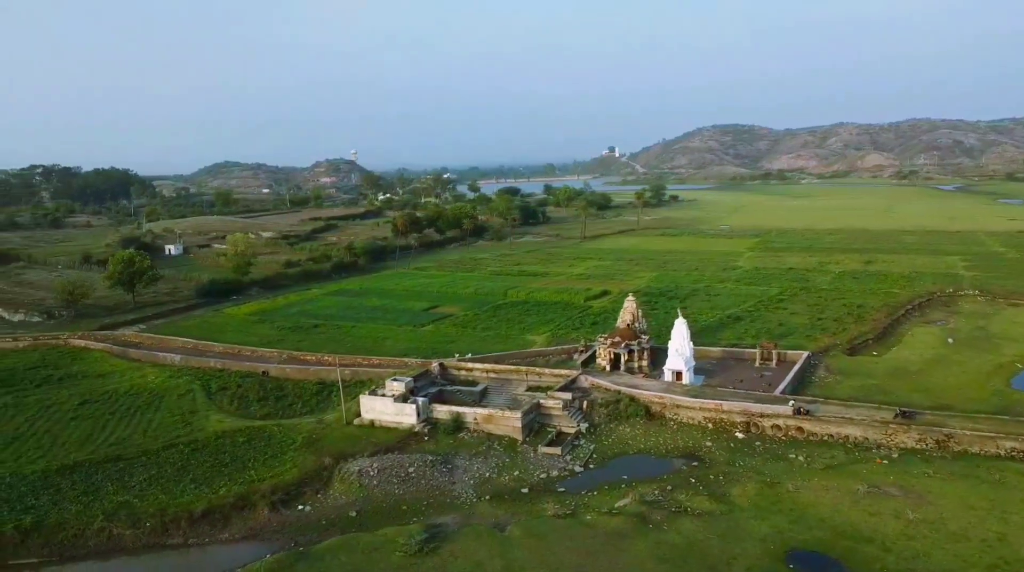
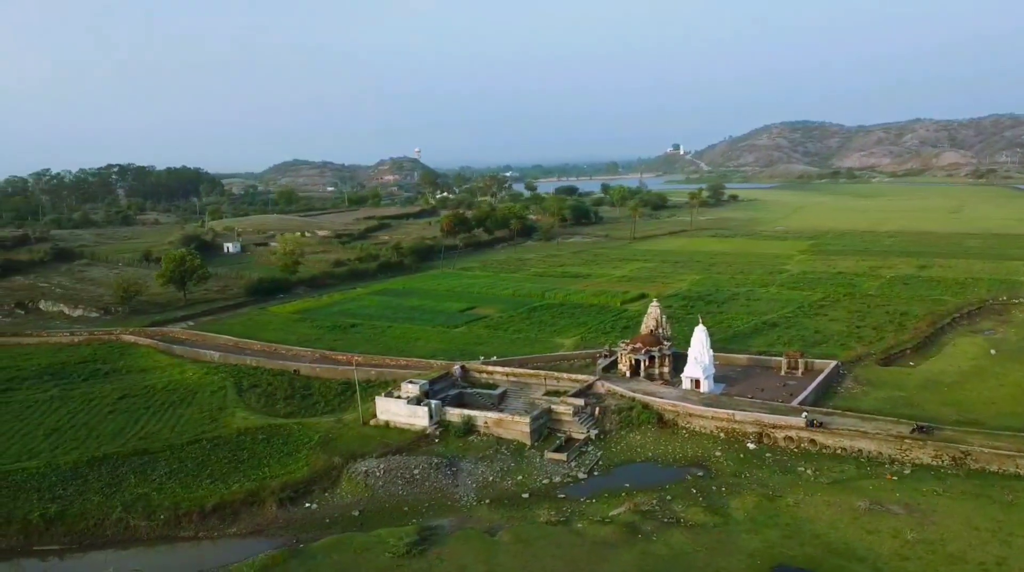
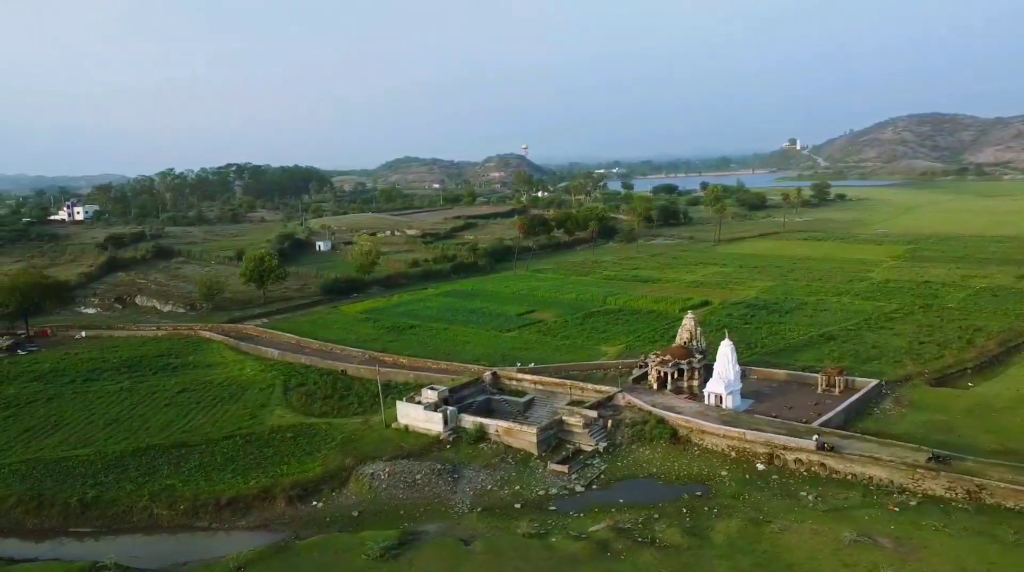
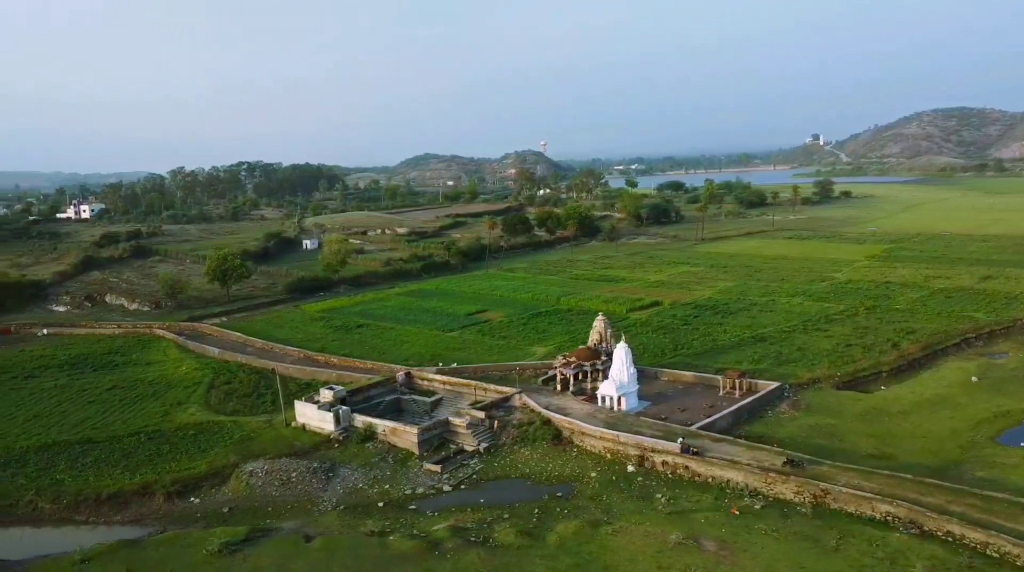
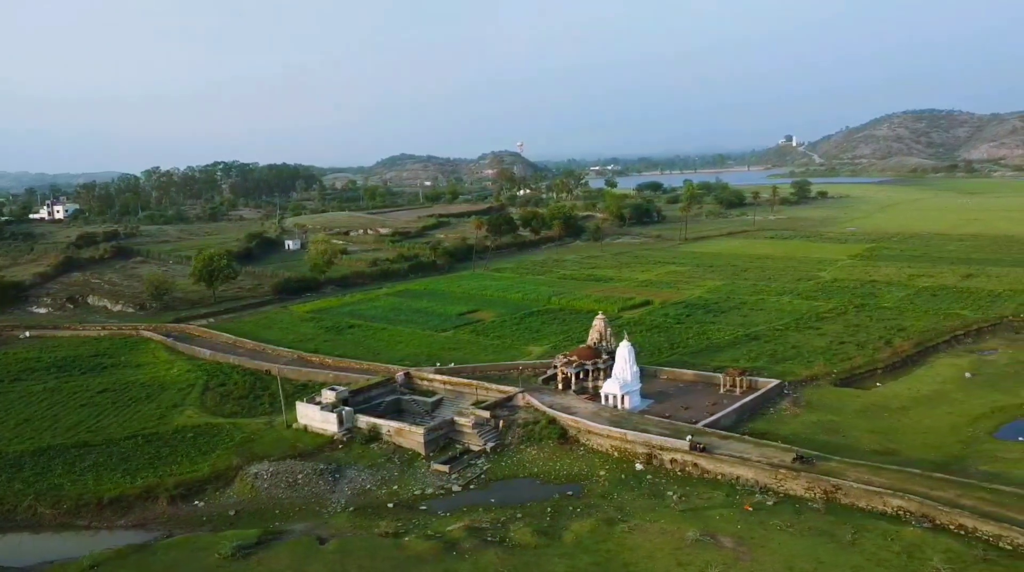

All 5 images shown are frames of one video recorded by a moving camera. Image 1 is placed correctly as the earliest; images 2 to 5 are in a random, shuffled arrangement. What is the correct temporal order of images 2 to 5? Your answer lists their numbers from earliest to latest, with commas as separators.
2, 3, 5, 4
